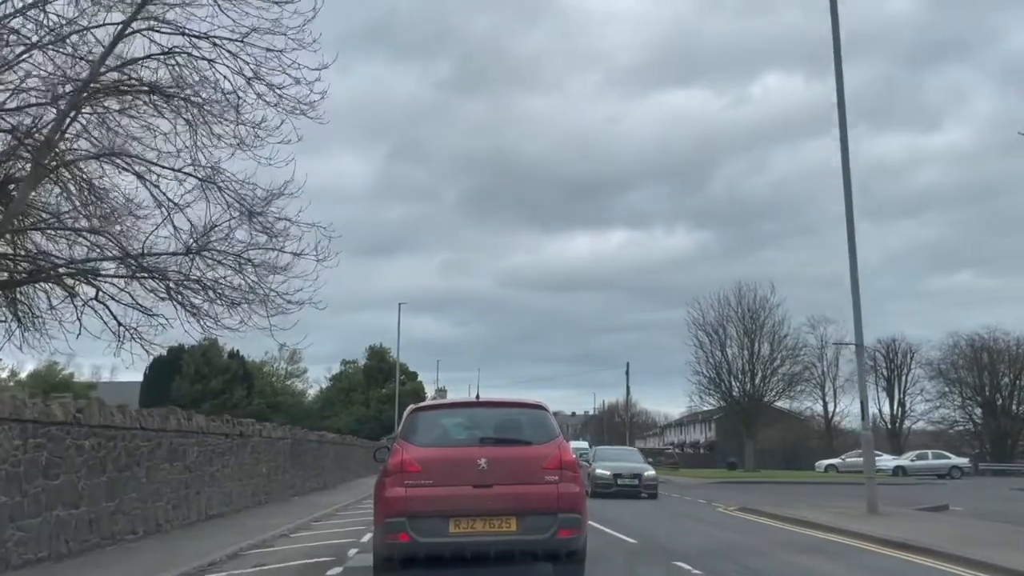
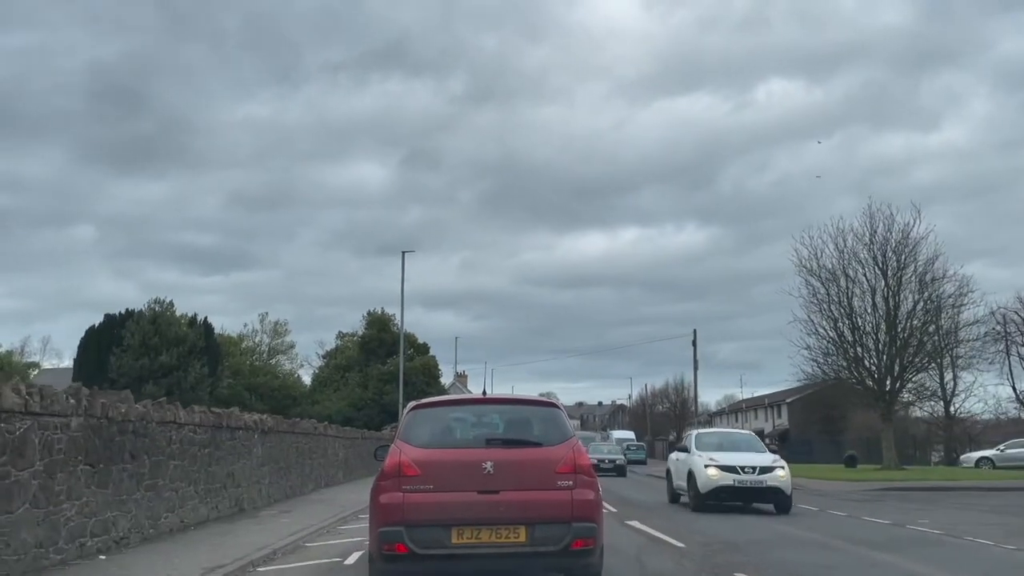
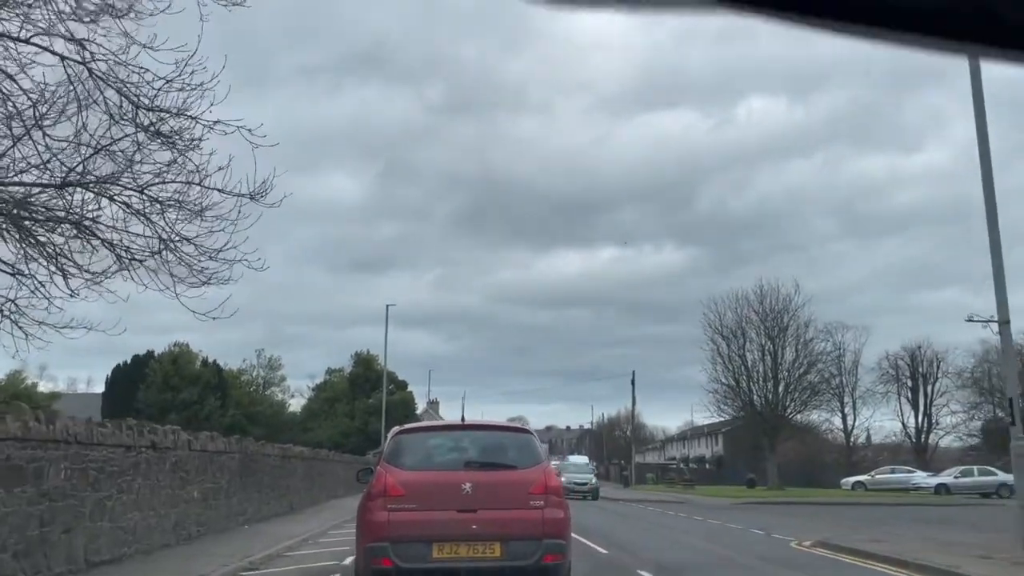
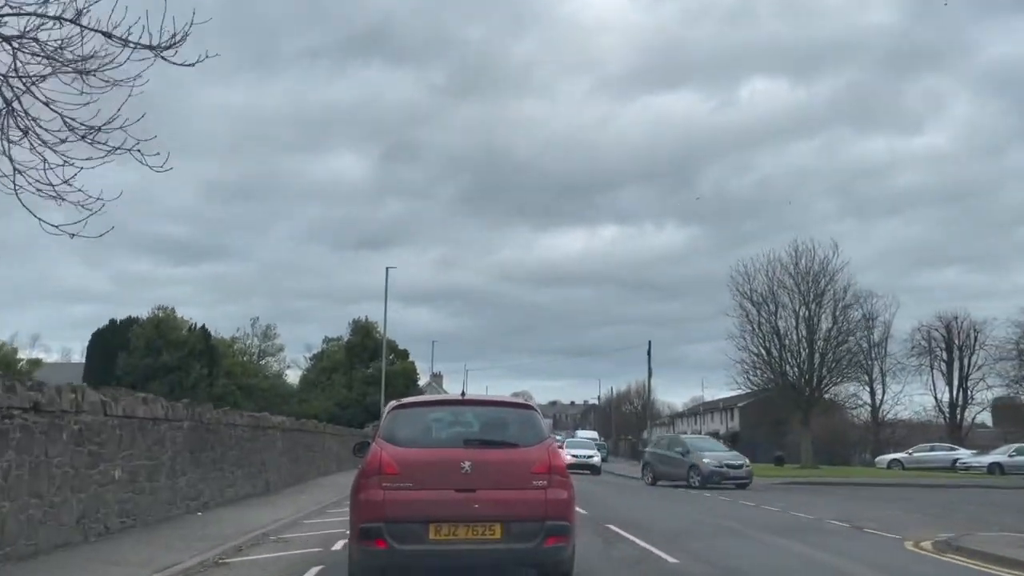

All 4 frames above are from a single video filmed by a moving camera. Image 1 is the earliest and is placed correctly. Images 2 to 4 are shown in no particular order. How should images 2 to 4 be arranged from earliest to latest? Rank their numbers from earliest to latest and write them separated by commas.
3, 4, 2
